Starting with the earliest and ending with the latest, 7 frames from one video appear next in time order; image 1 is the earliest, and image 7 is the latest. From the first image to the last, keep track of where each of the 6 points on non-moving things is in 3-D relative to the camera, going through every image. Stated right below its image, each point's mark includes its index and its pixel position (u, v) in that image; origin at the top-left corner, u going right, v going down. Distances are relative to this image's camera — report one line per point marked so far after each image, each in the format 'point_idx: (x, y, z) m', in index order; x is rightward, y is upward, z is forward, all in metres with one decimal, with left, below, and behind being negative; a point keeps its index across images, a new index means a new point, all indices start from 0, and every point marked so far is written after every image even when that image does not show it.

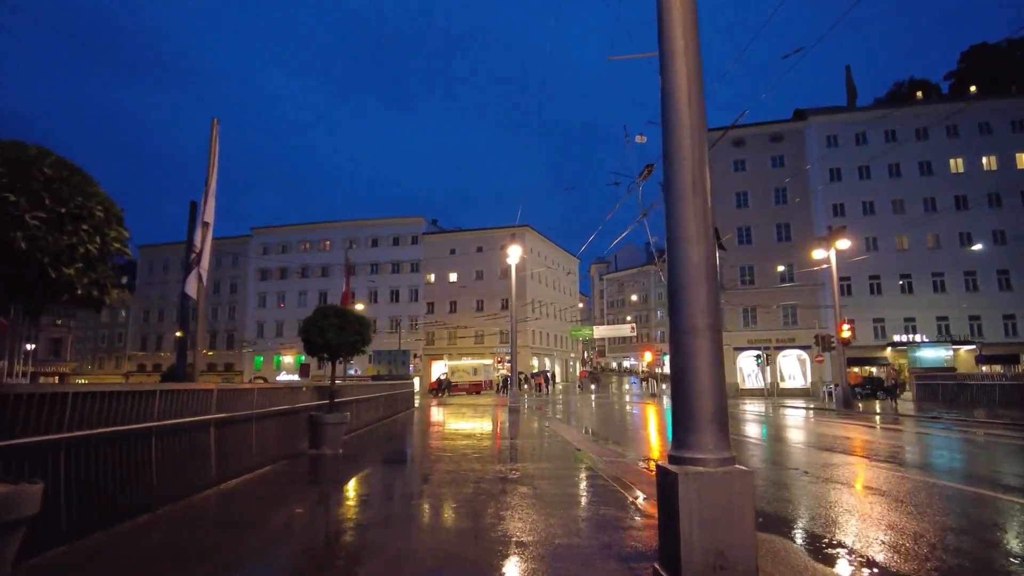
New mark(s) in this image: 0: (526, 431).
0: (+0.4, -4.1, +18.5) m
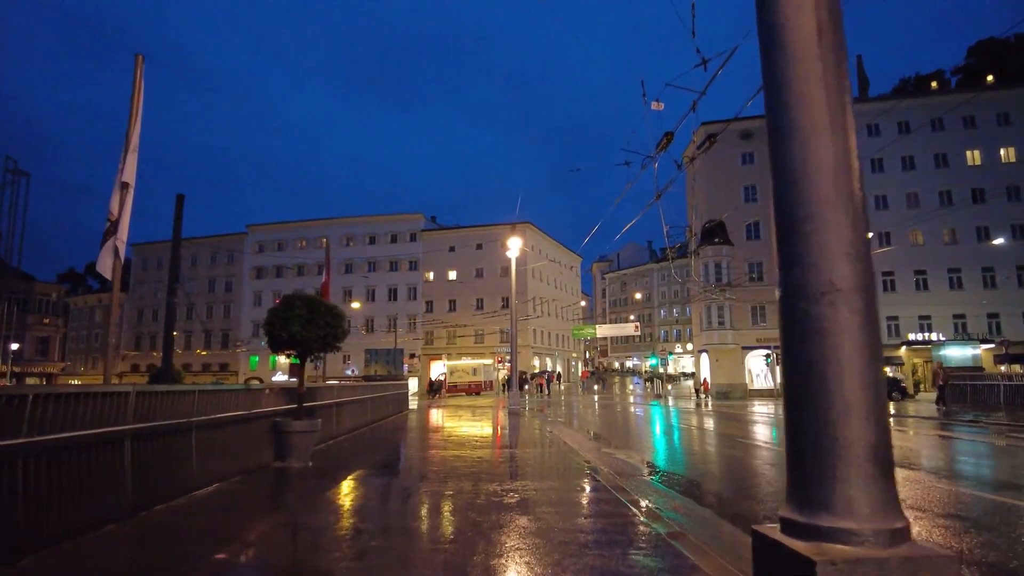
0: (+0.4, -4.0, +17.3) m
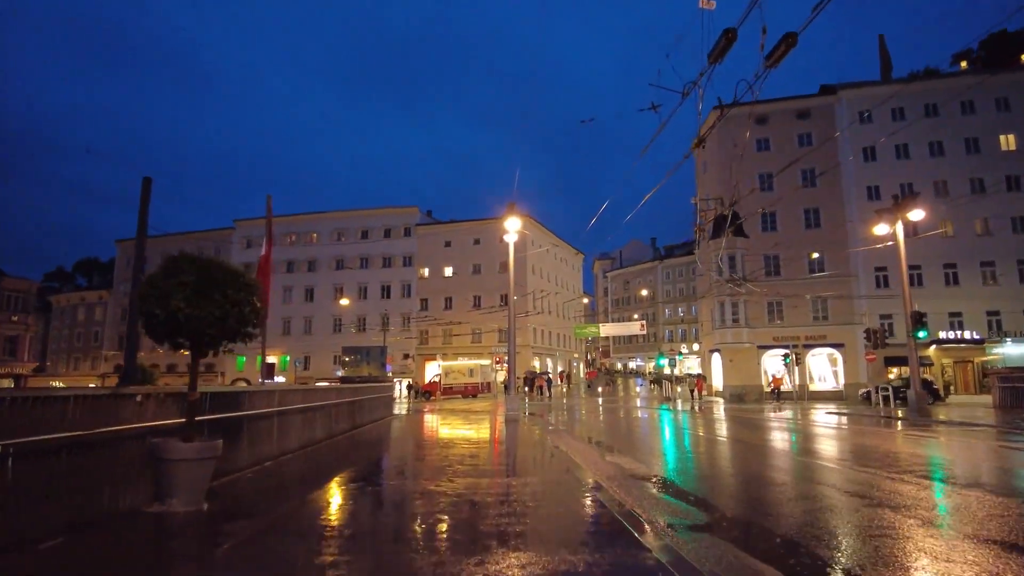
0: (+0.4, -3.7, +14.9) m
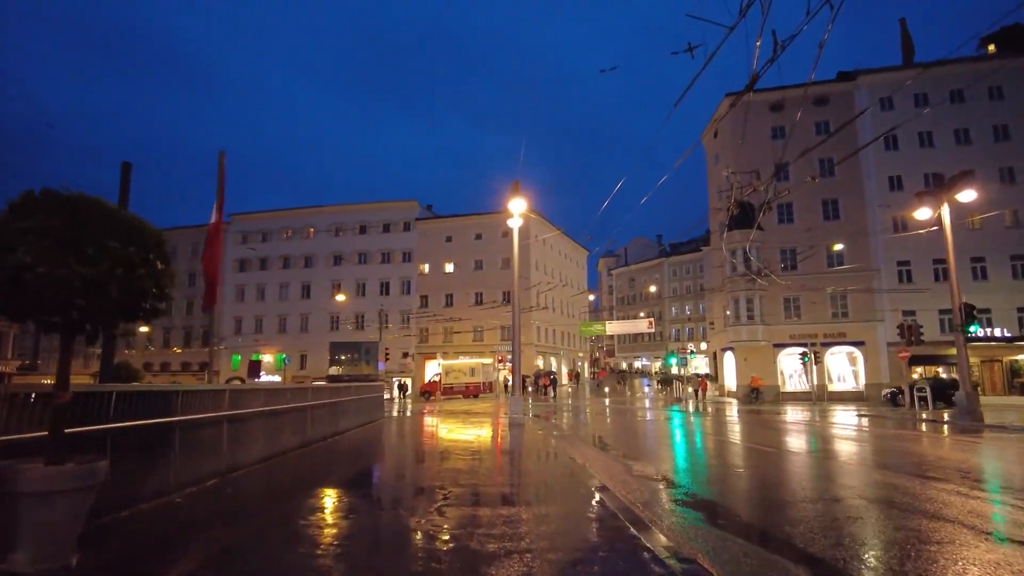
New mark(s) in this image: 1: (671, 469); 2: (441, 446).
0: (+0.5, -3.4, +13.4) m
1: (+4.0, -4.5, +15.9) m
2: (-1.7, -3.7, +15.1) m
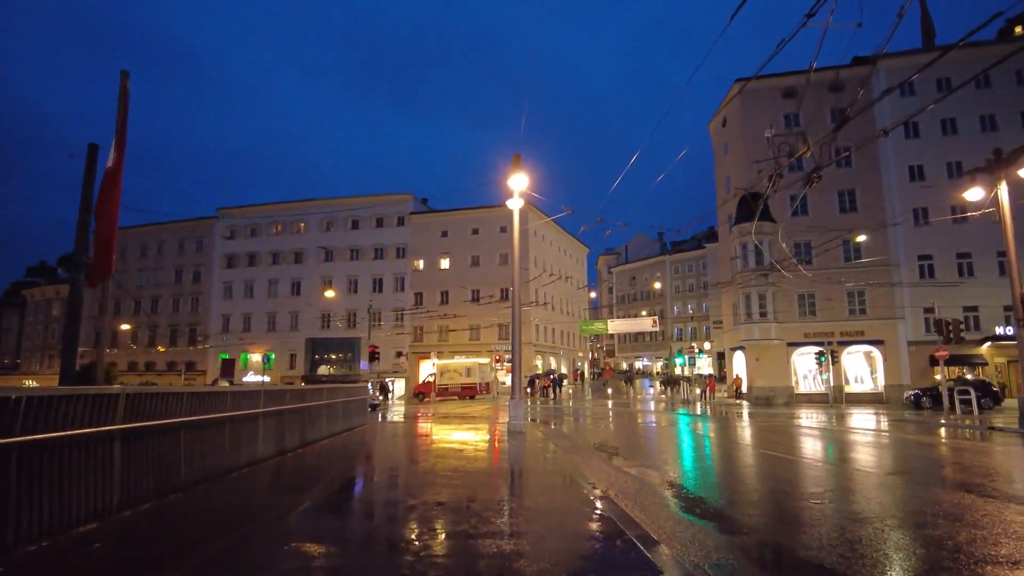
0: (+0.5, -3.2, +11.7) m
1: (+3.9, -4.3, +14.2) m
2: (-1.7, -3.5, +13.4) m
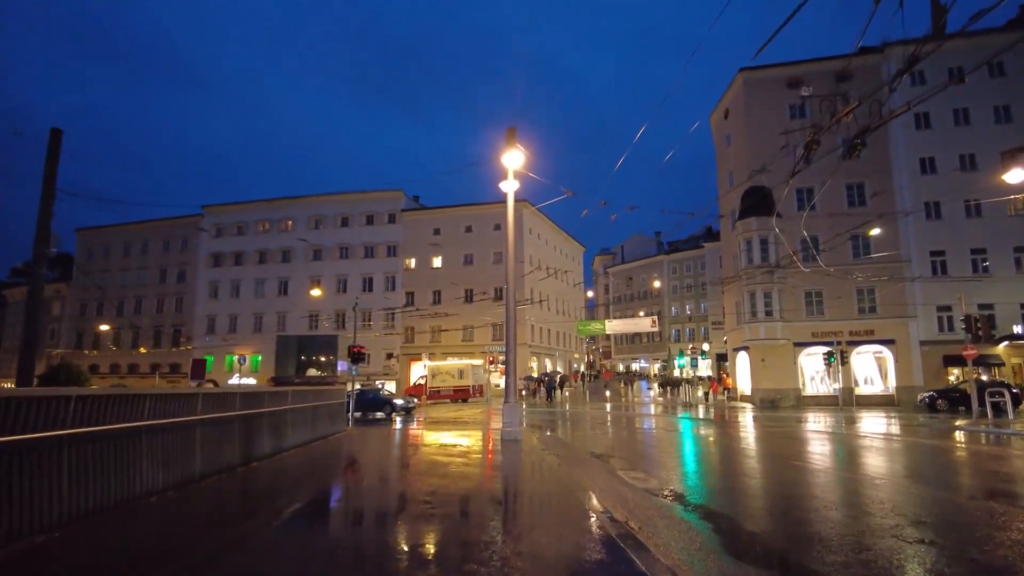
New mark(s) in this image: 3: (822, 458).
0: (+0.4, -3.0, +10.3) m
1: (+3.8, -4.1, +12.9) m
2: (-1.8, -3.3, +12.0) m
3: (+9.4, -5.1, +18.7) m
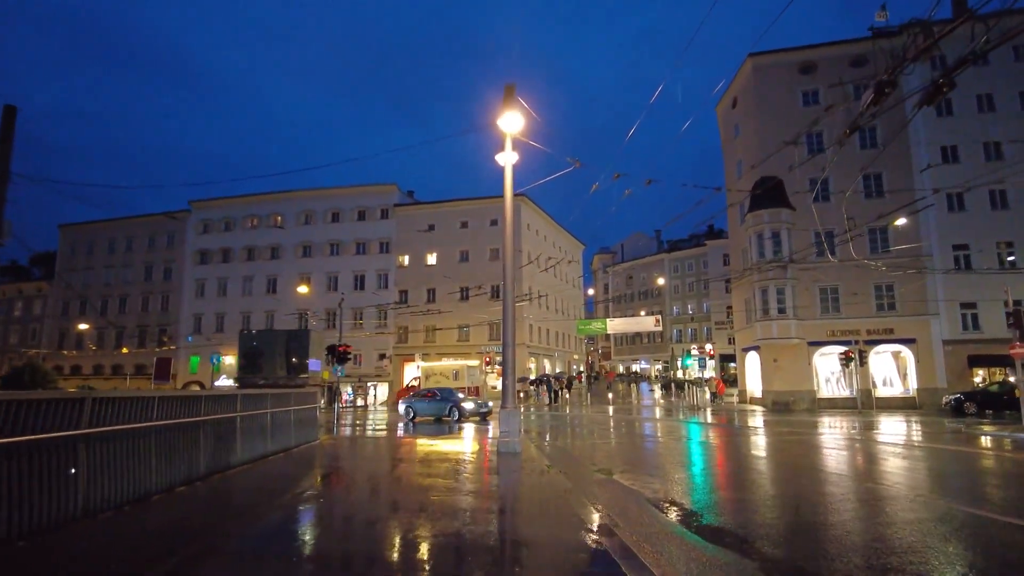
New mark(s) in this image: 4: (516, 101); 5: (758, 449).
0: (+0.3, -2.8, +8.7) m
1: (+3.8, -3.9, +11.3) m
2: (-1.8, -3.1, +10.4) m
3: (+9.3, -4.9, +17.2) m
4: (0.0, +2.9, +10.3) m
5: (+7.8, -4.9, +19.5) m
